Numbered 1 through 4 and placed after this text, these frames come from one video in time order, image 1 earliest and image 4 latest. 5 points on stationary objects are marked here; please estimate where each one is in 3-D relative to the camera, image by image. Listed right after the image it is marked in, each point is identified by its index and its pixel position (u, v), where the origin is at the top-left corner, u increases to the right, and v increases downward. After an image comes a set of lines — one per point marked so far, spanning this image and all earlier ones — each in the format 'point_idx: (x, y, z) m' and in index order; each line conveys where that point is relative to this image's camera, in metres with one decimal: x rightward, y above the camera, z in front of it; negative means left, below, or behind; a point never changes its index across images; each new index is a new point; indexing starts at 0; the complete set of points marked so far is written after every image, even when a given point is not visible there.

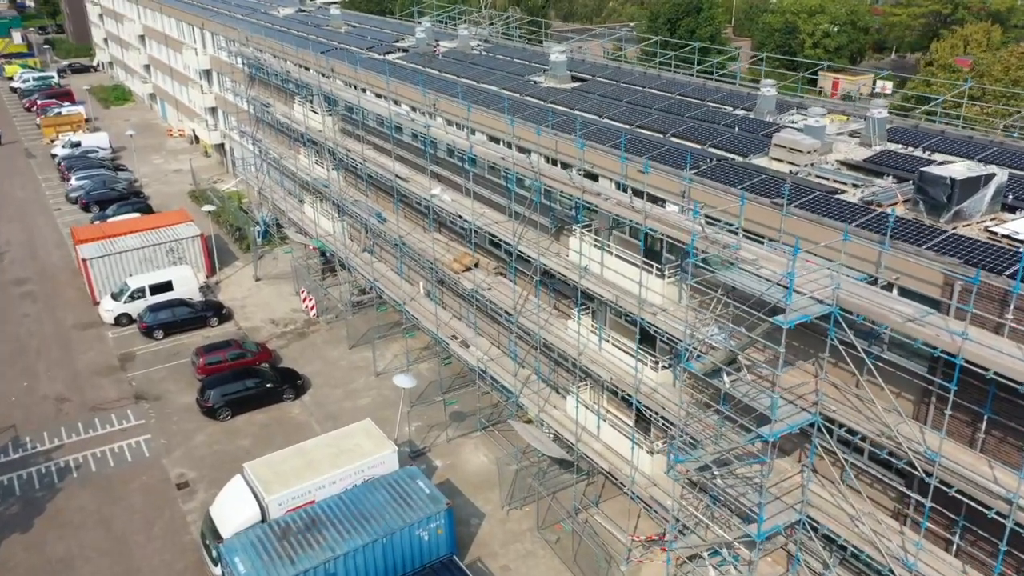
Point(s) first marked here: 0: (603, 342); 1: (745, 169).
0: (+2.2, -1.3, +18.0) m
1: (+5.0, +2.6, +16.0) m
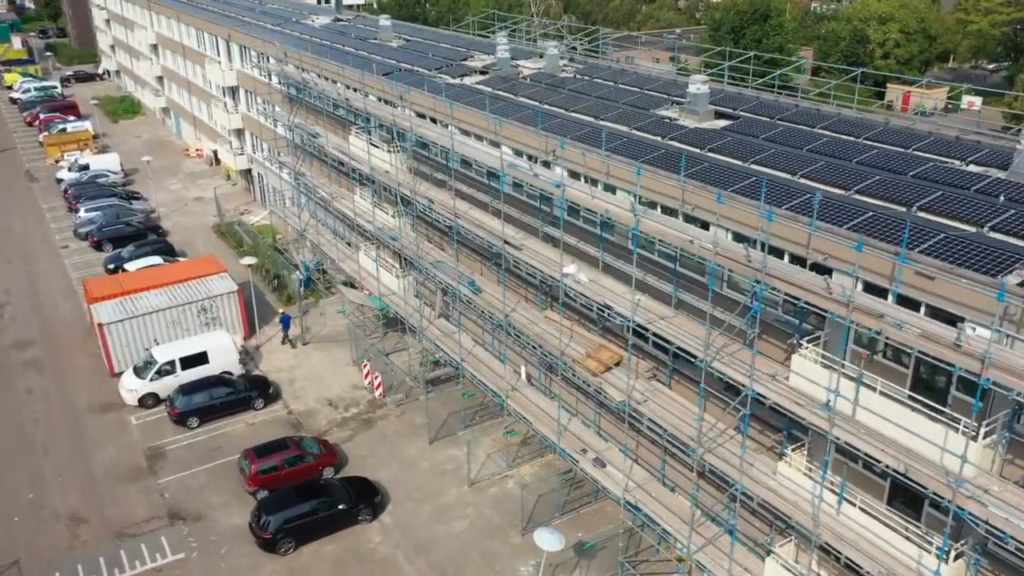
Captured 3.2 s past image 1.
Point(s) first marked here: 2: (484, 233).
0: (+5.7, -3.7, +12.9) m
1: (+8.5, +0.1, +10.9) m
2: (-0.7, +1.5, +19.7) m
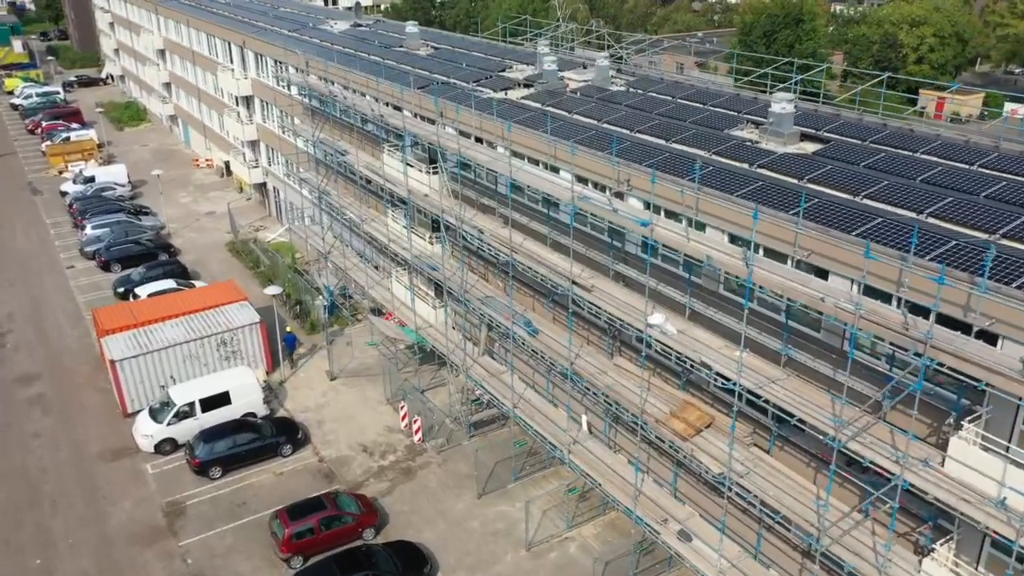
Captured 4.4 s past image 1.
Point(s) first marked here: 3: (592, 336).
0: (+7.2, -4.8, +10.8) m
1: (+10.1, -0.9, +8.8) m
2: (+0.8, +0.4, +17.6) m
3: (+1.9, -1.2, +18.4) m
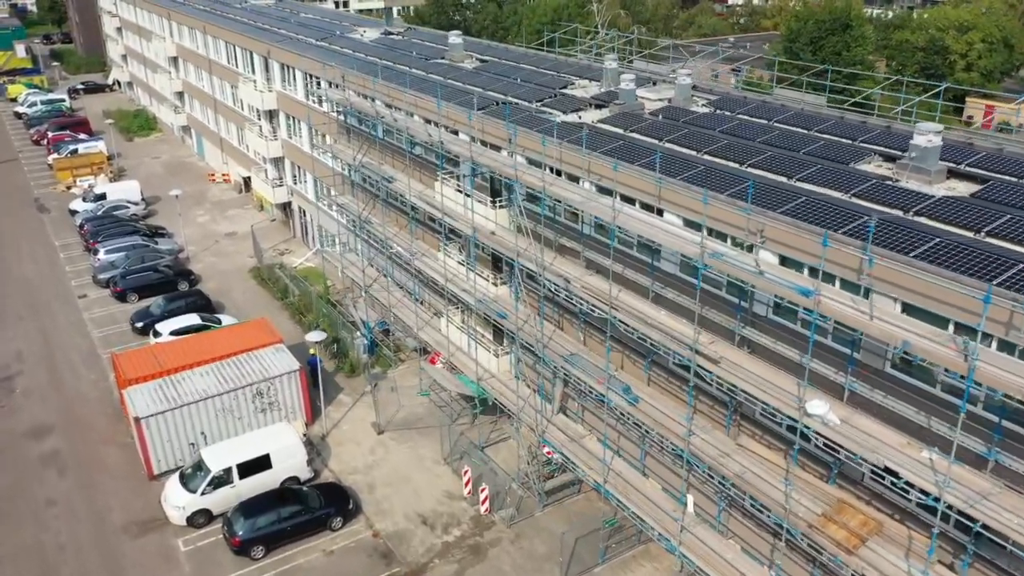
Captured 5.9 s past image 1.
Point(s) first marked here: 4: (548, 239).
0: (+9.3, -6.1, +8.1) m
1: (+12.1, -2.2, +6.2) m
2: (+2.9, -0.9, +15.0) m
3: (+4.0, -2.5, +15.8) m
4: (+1.0, +1.3, +19.1) m
